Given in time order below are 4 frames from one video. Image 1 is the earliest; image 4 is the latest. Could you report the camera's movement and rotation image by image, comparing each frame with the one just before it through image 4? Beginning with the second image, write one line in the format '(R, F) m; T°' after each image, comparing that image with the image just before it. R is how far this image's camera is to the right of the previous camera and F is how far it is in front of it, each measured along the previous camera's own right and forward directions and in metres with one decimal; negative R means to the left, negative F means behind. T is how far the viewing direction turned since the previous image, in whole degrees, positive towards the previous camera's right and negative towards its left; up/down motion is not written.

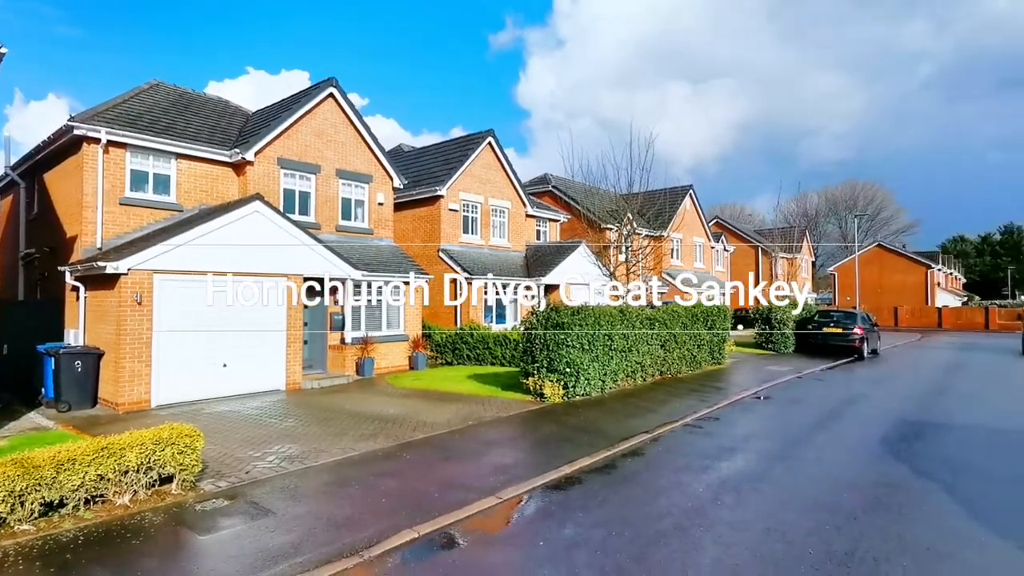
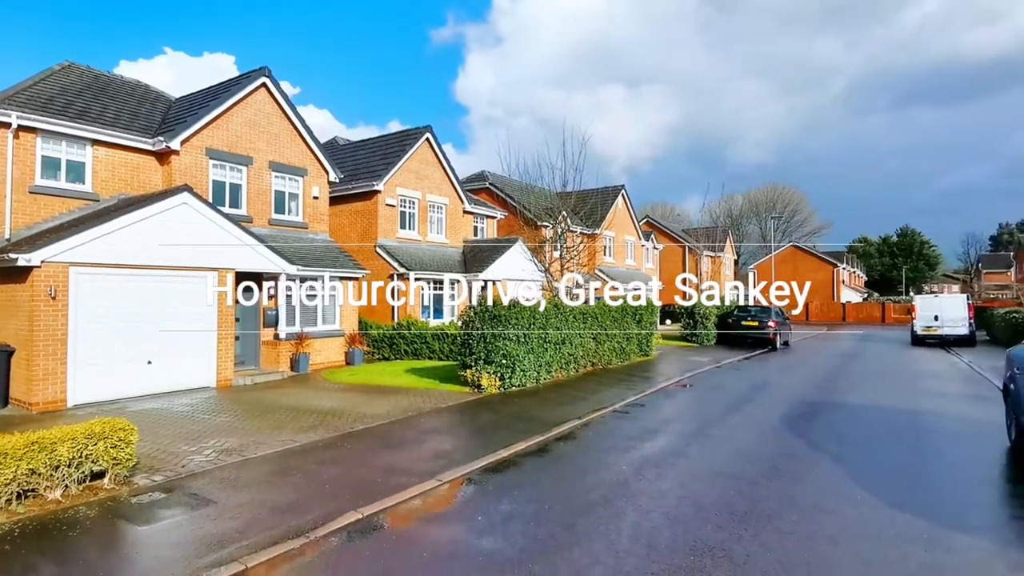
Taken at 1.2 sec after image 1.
(0.0, -0.4) m; +6°
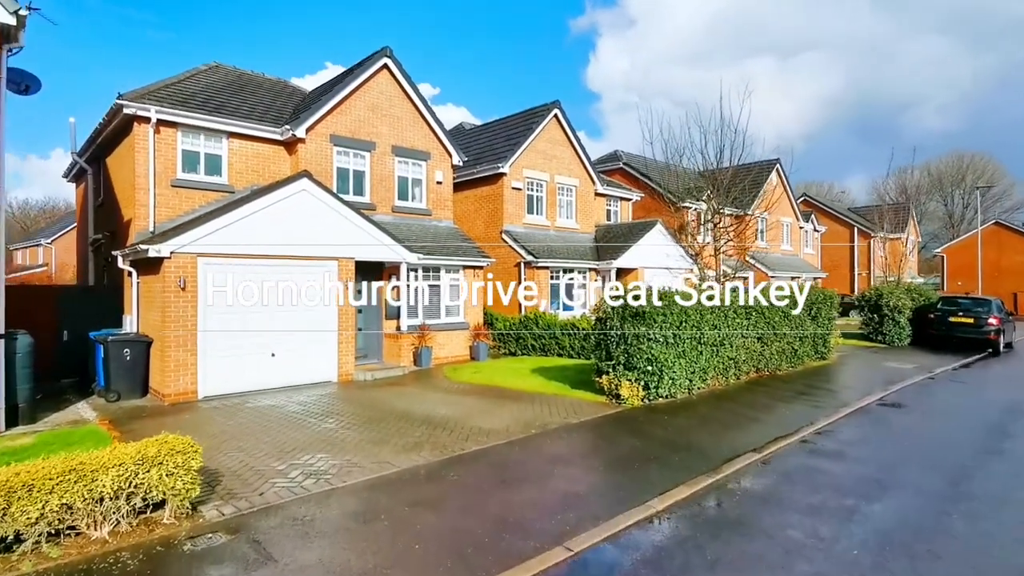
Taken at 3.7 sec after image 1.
(-0.3, +2.0) m; -13°
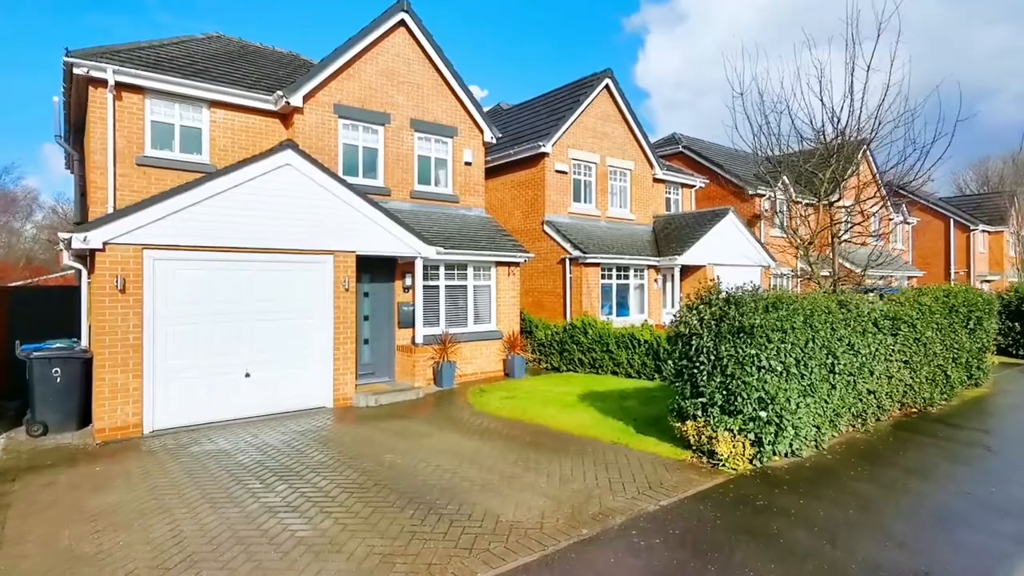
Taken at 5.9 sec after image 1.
(+0.1, +3.2) m; -5°
